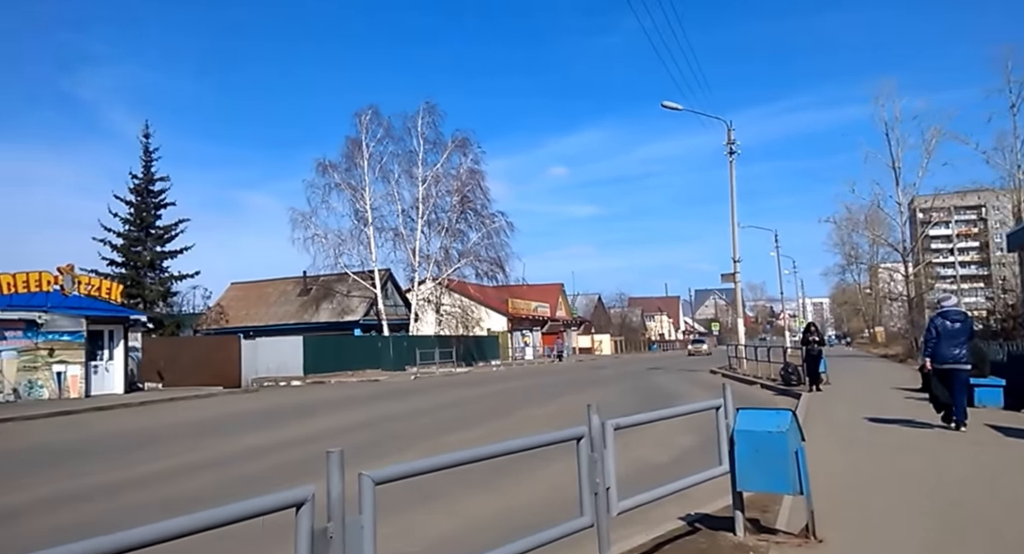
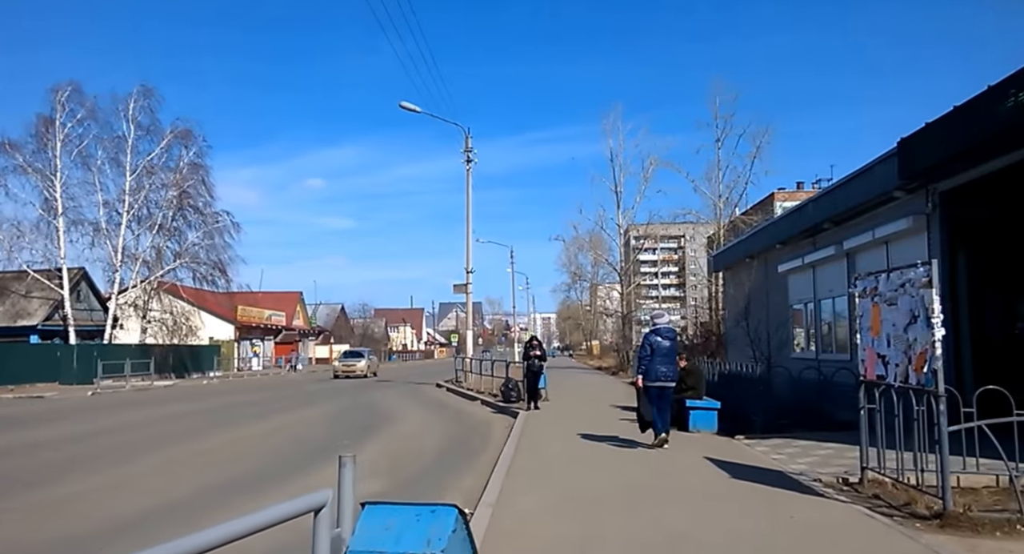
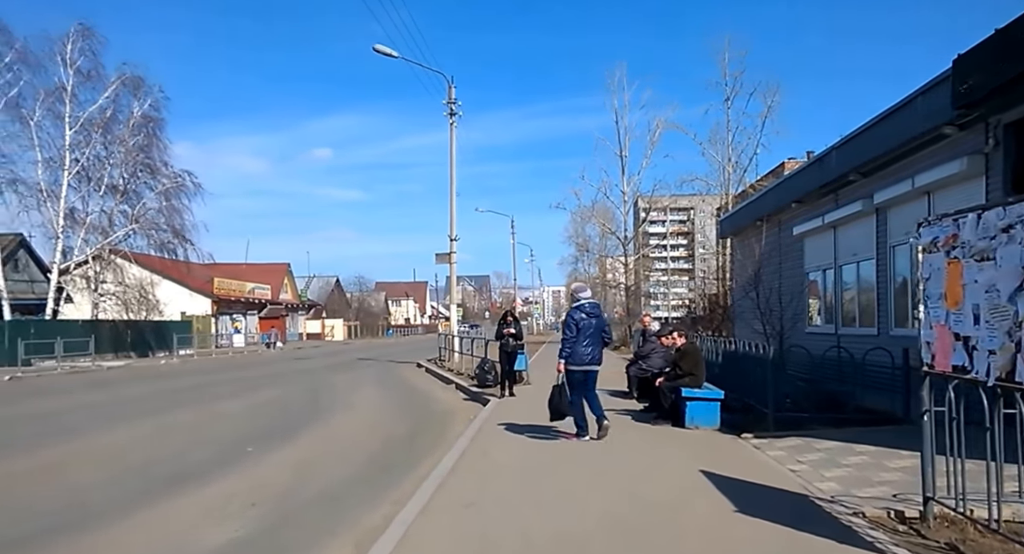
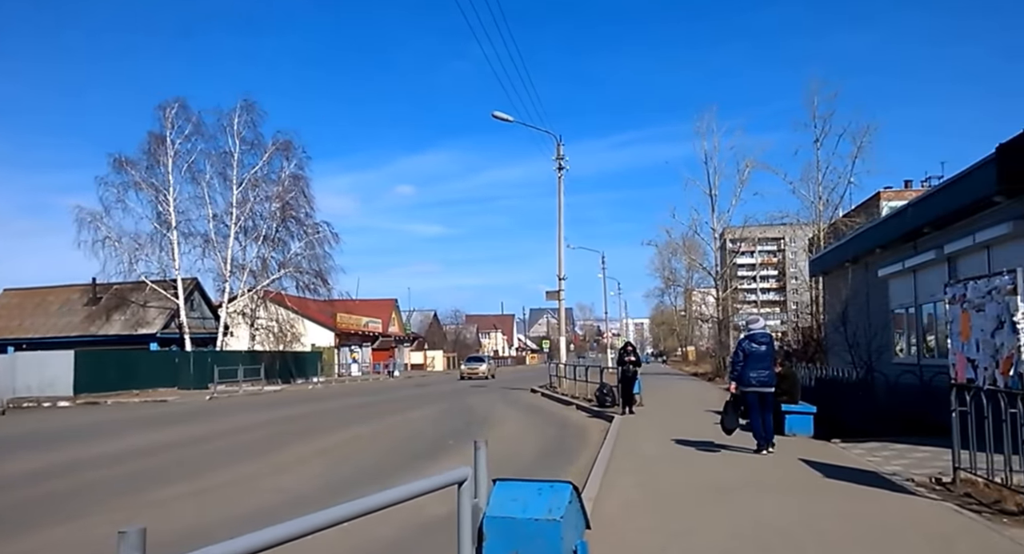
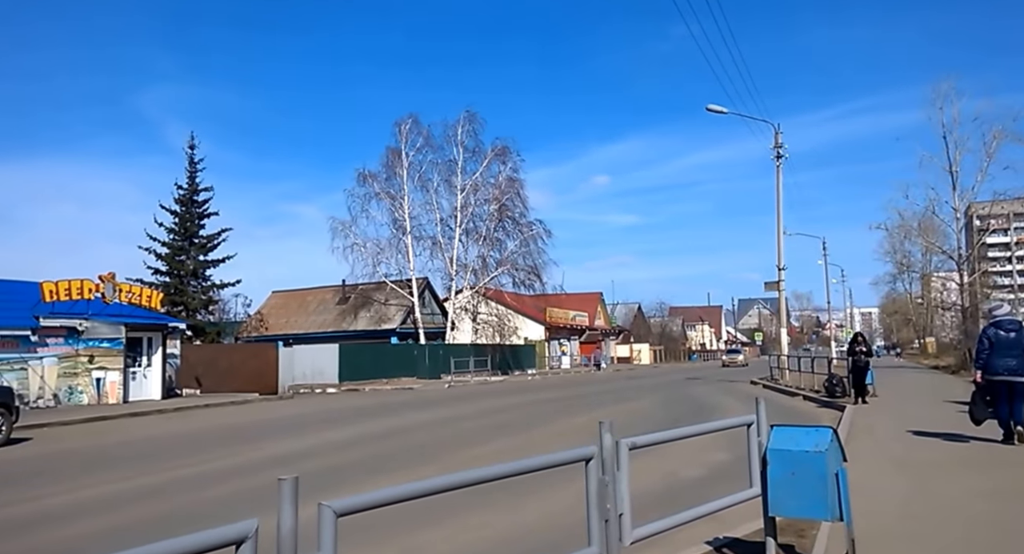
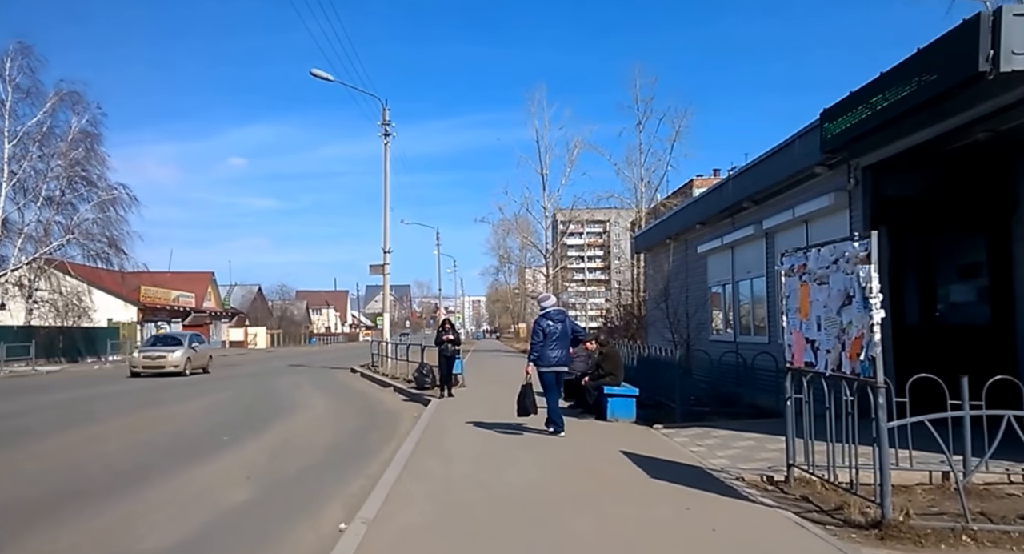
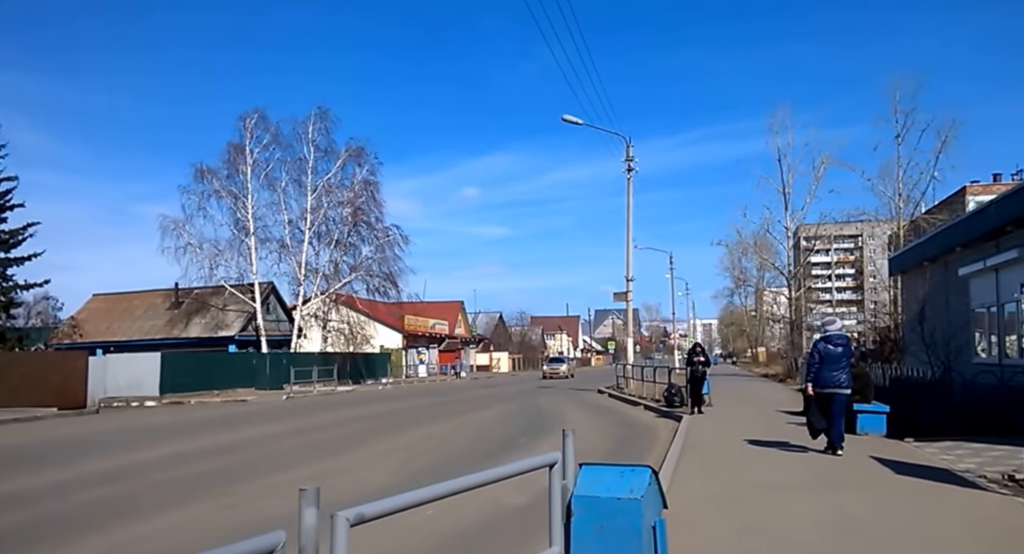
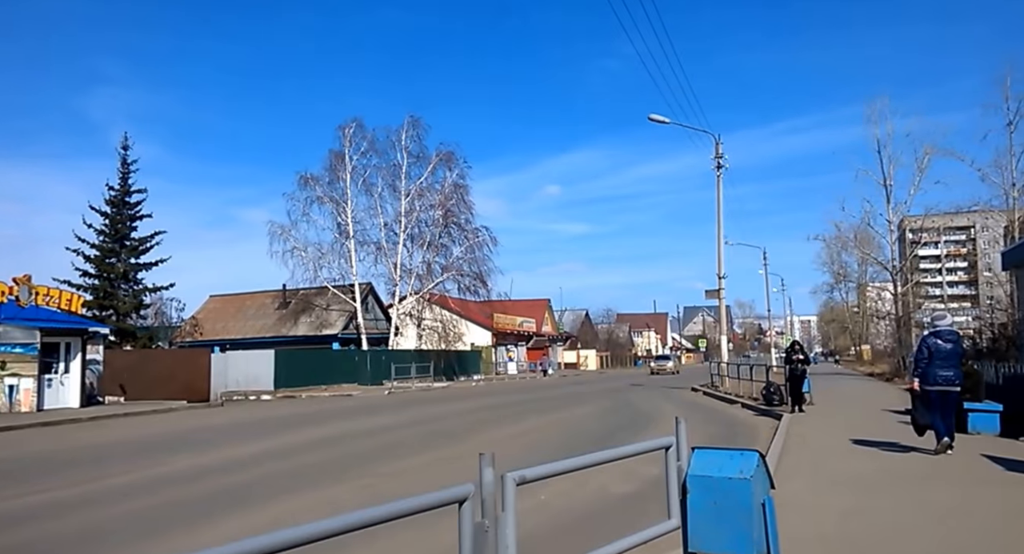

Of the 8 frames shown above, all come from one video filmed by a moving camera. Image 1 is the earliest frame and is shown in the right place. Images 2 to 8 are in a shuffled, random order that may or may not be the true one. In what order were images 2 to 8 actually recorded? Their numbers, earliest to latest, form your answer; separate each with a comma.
5, 8, 7, 4, 2, 6, 3
